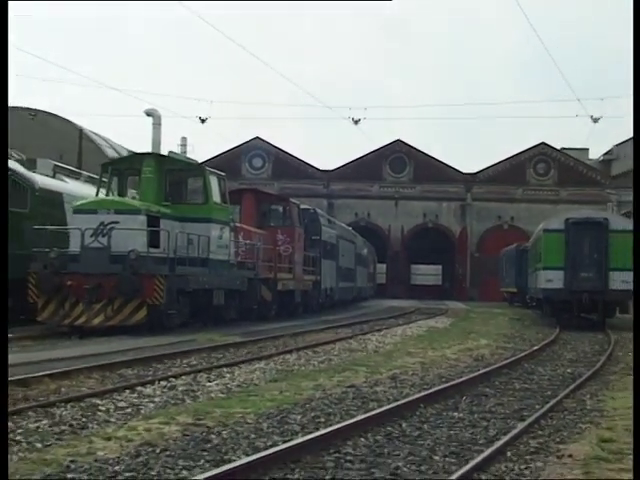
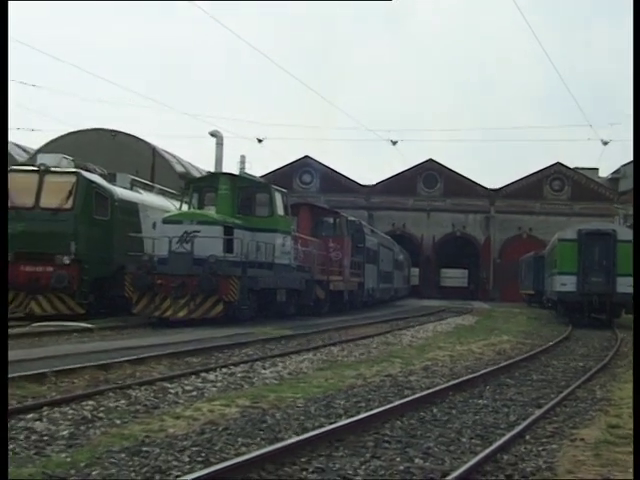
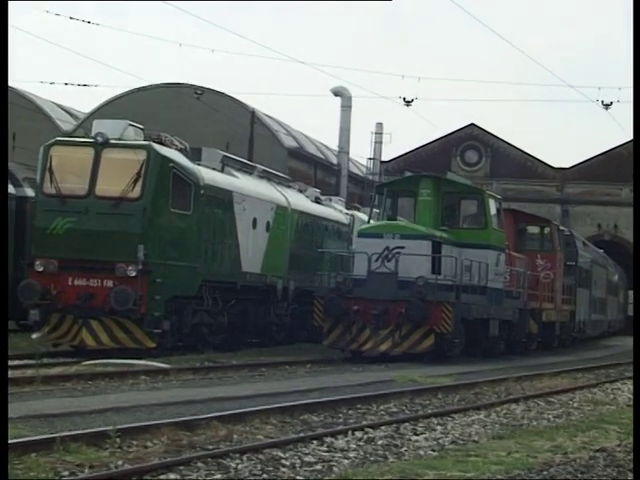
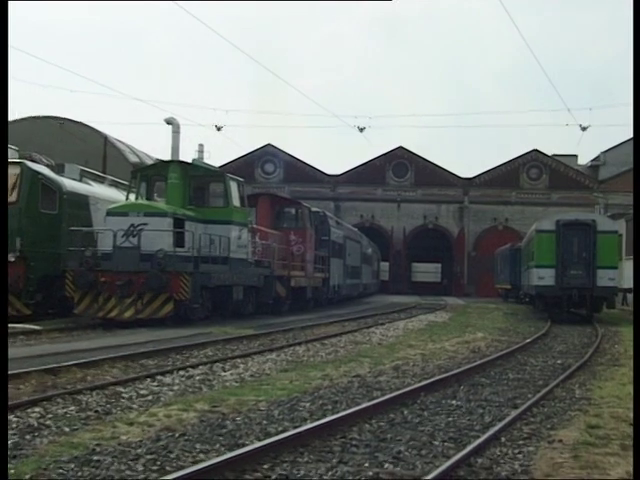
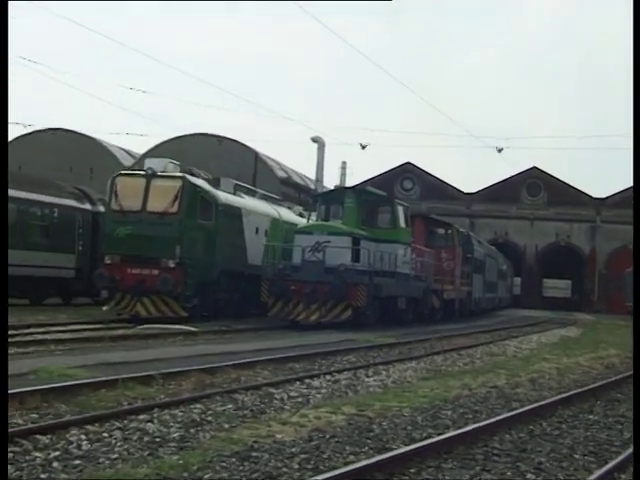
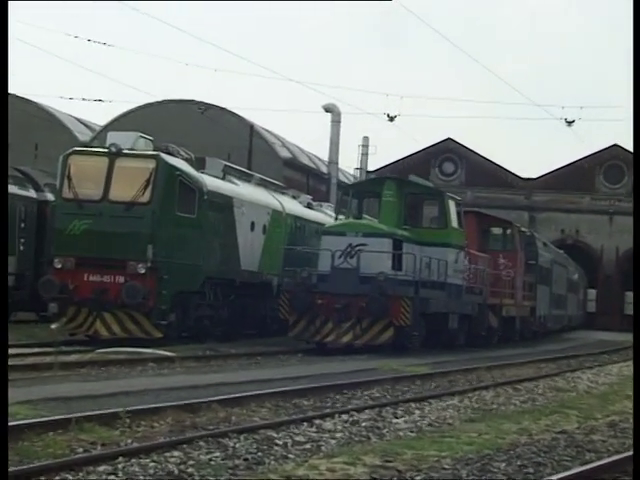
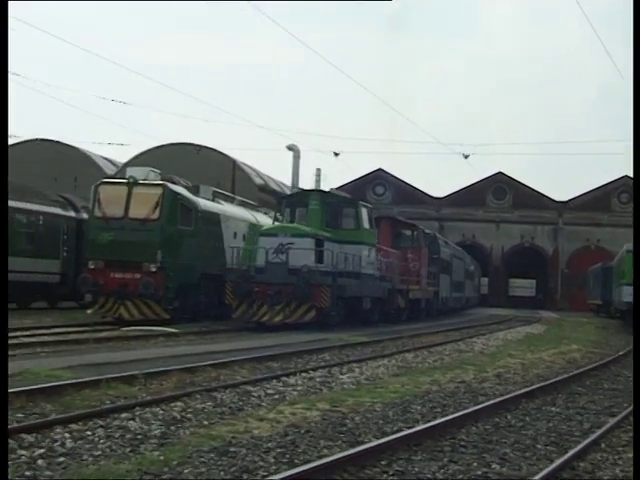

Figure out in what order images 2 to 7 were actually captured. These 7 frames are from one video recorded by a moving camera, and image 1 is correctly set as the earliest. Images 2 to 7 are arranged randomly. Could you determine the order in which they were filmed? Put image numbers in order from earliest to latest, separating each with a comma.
4, 2, 7, 5, 6, 3
